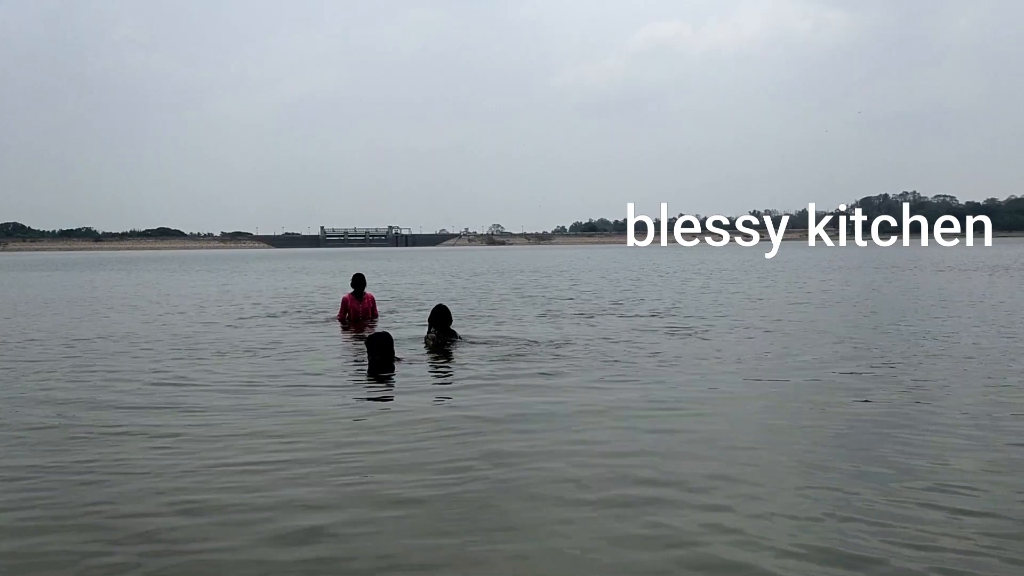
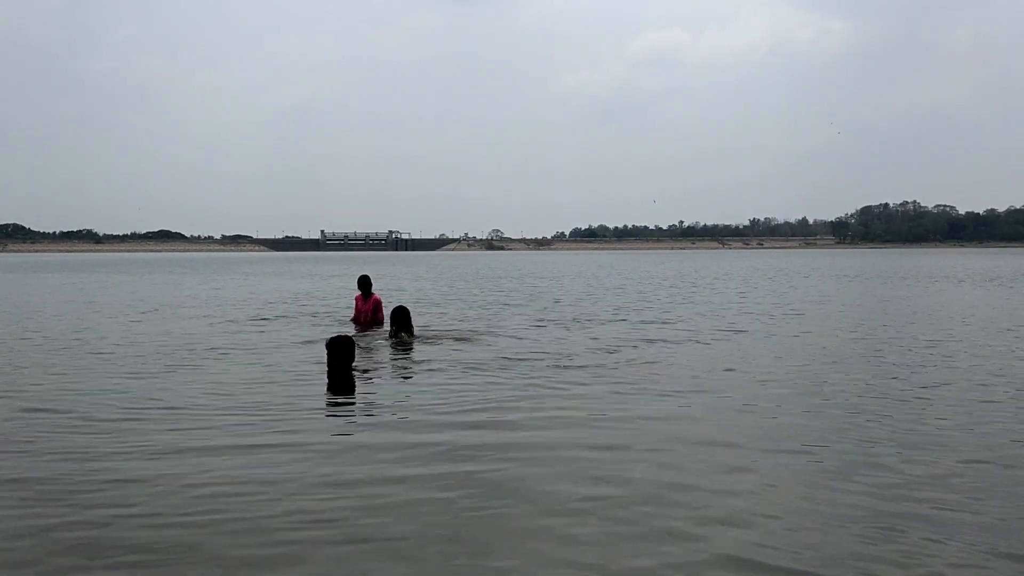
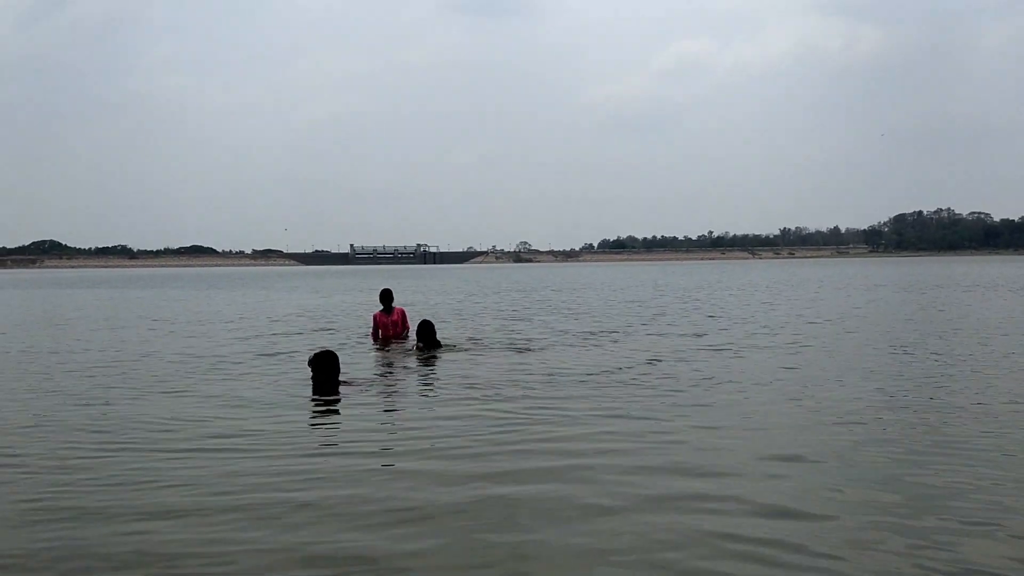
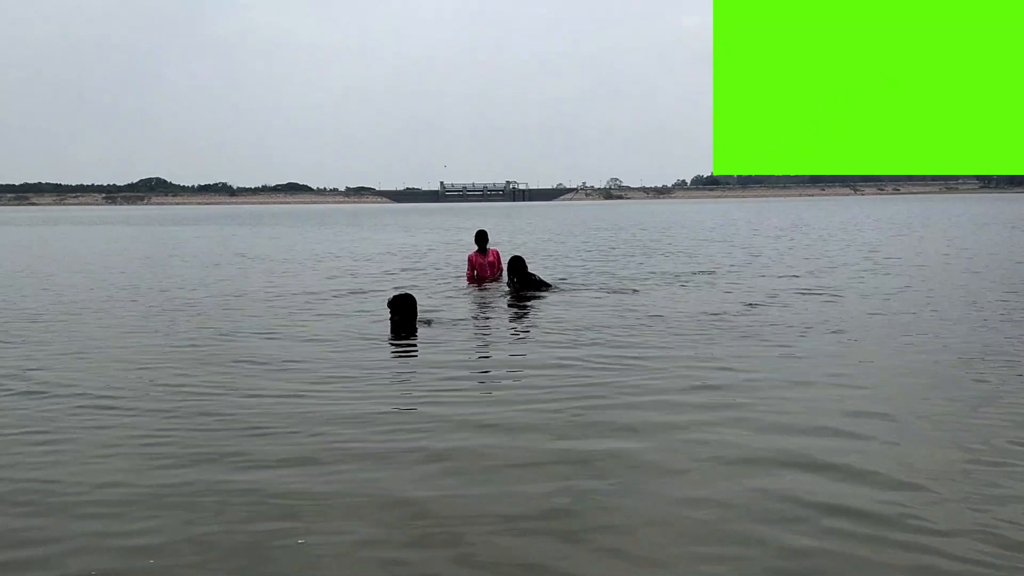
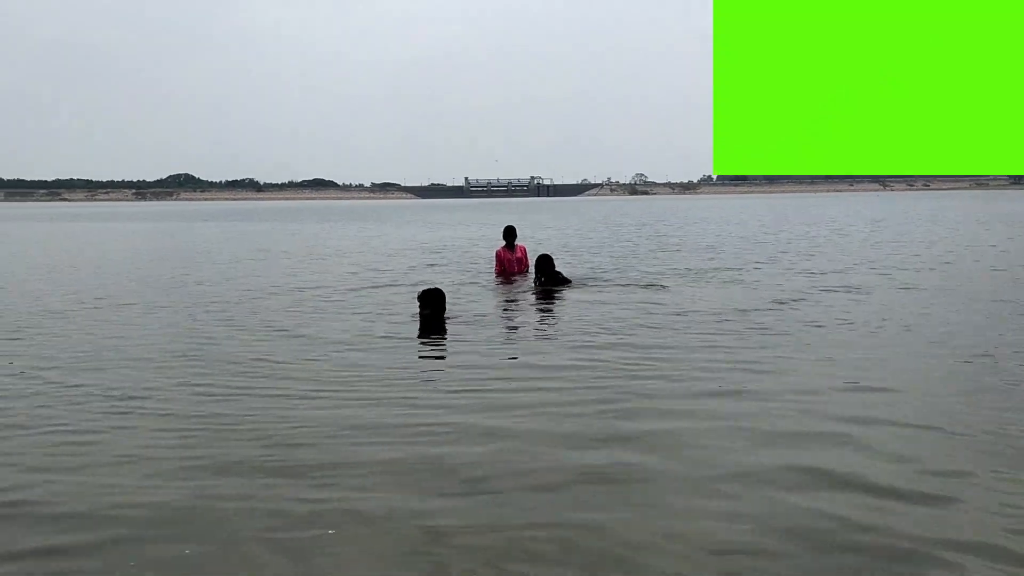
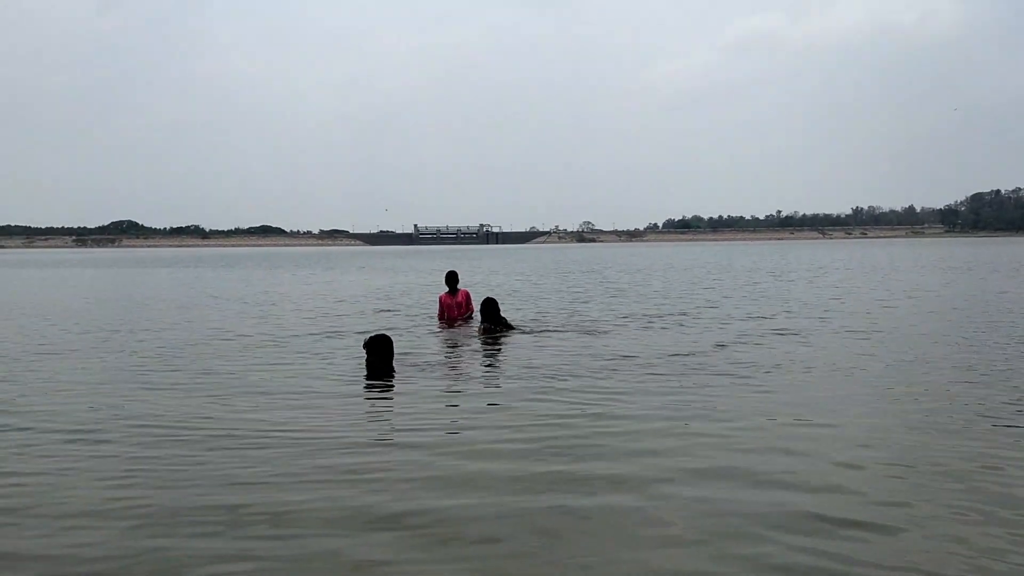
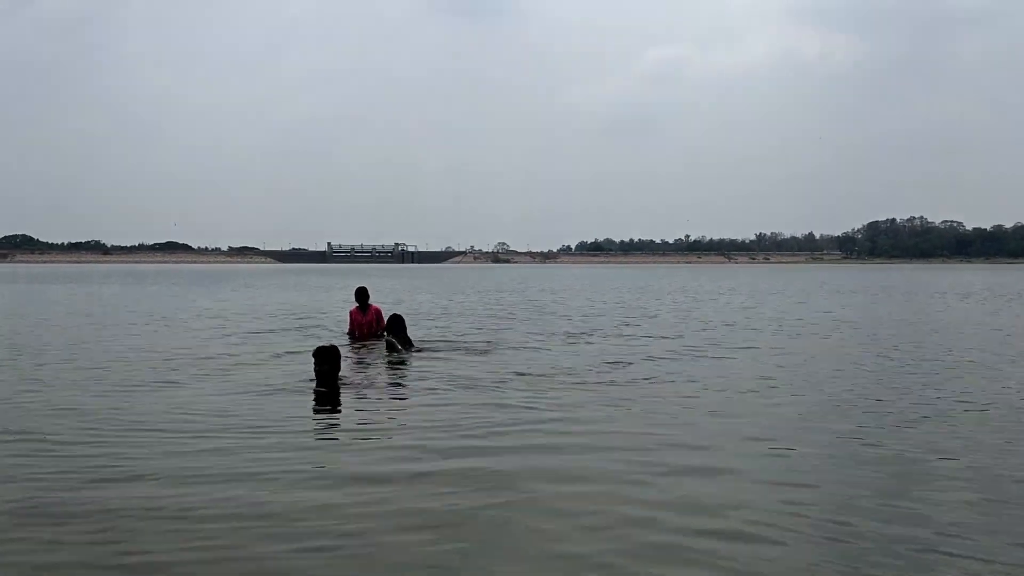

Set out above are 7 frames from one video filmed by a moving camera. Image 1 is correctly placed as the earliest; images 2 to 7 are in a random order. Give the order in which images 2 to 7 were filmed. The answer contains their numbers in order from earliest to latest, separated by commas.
2, 7, 3, 6, 4, 5
